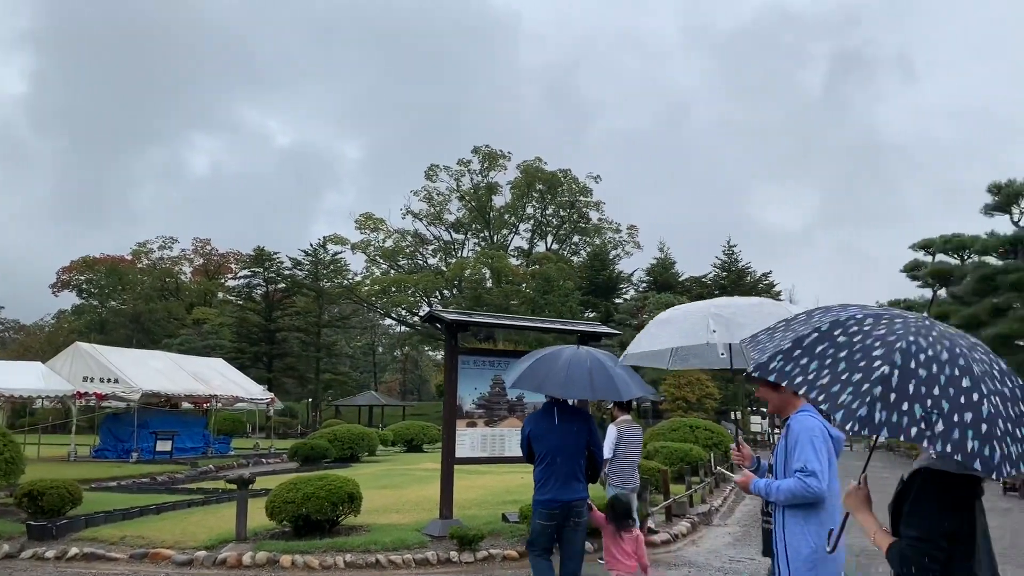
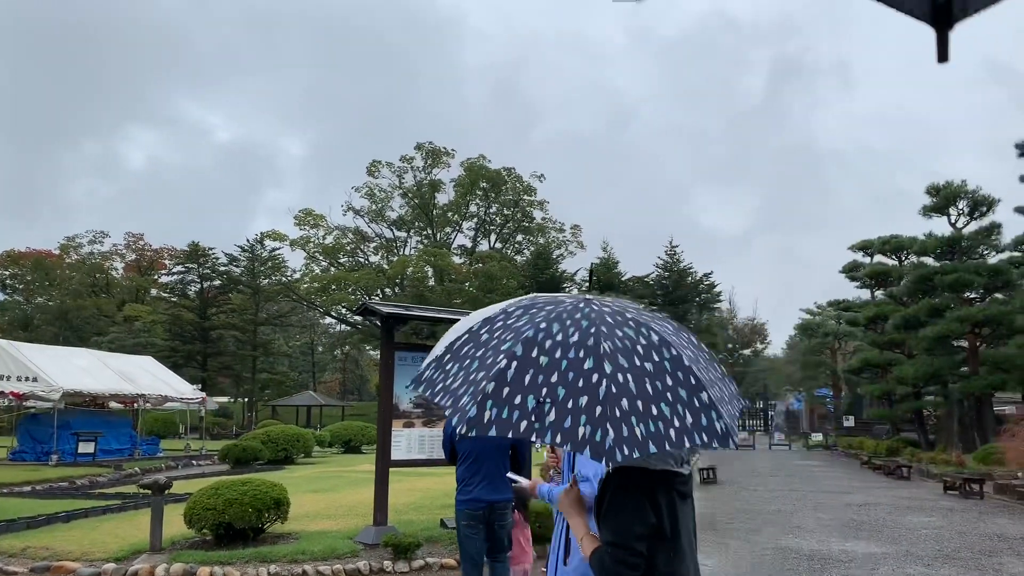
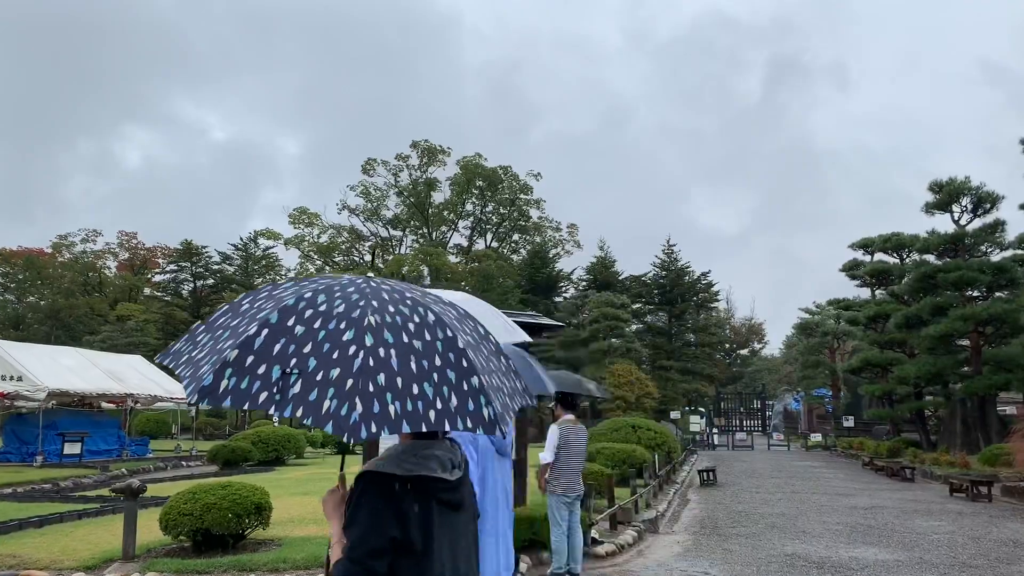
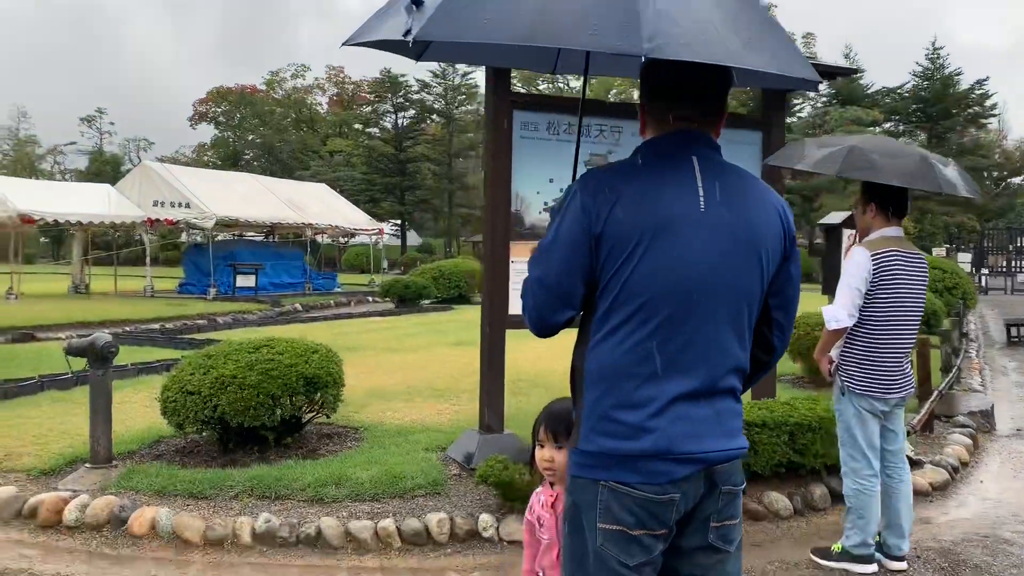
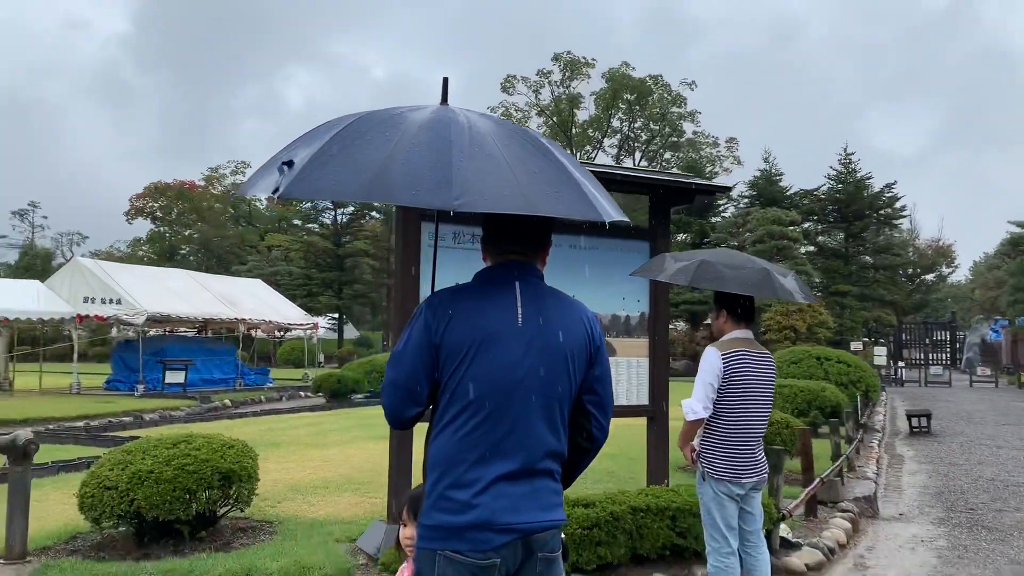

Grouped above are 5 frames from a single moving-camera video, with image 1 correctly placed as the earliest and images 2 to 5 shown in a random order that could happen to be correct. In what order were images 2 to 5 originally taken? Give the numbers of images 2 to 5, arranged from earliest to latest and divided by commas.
2, 3, 5, 4
